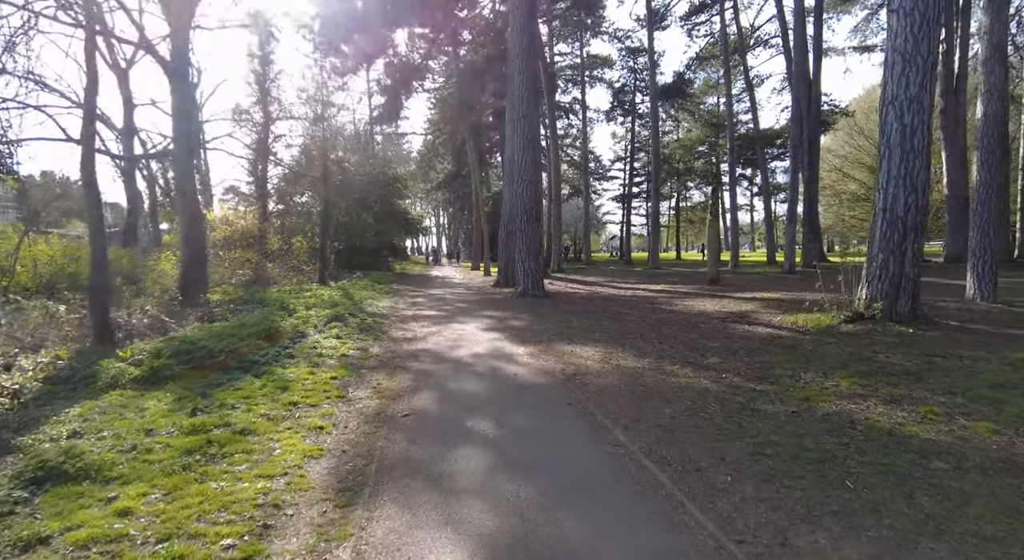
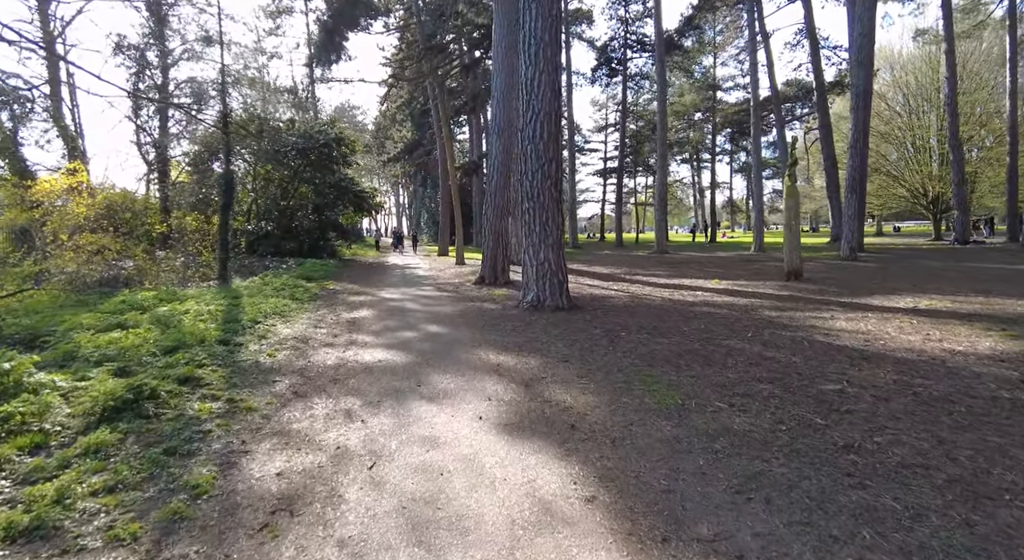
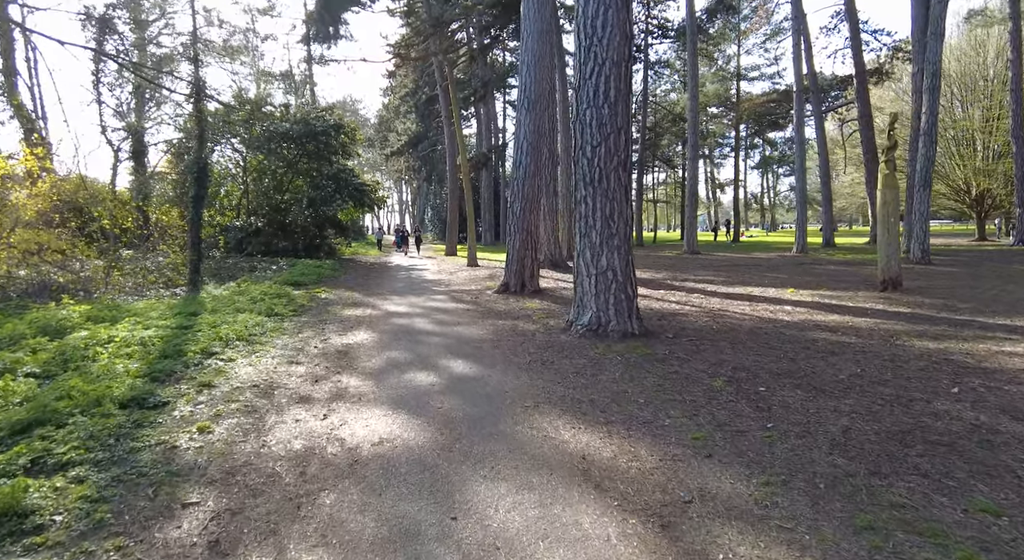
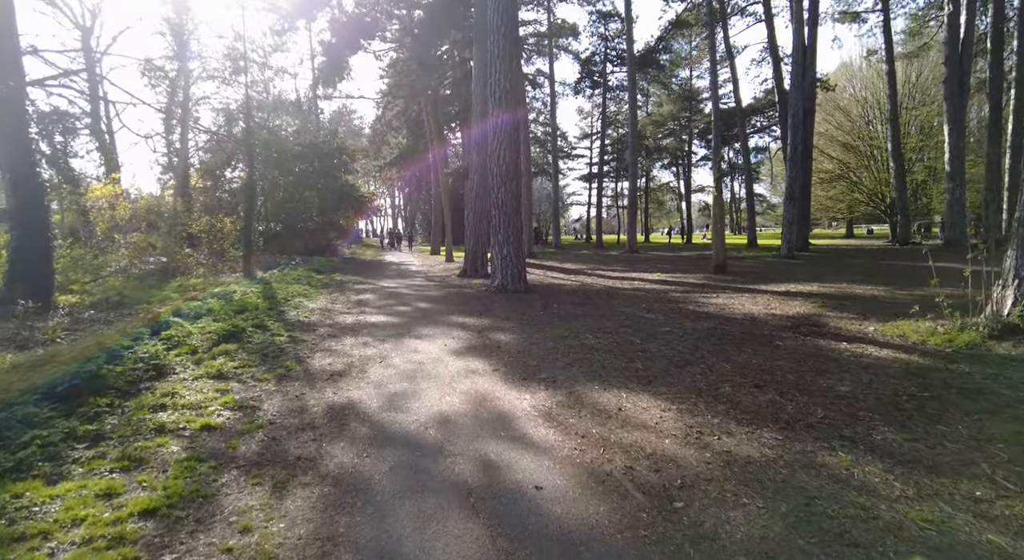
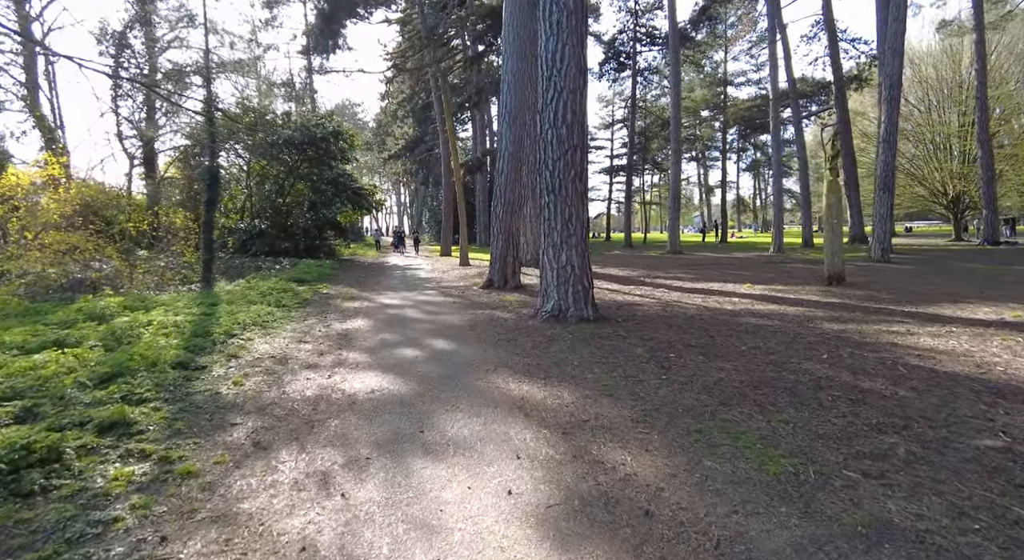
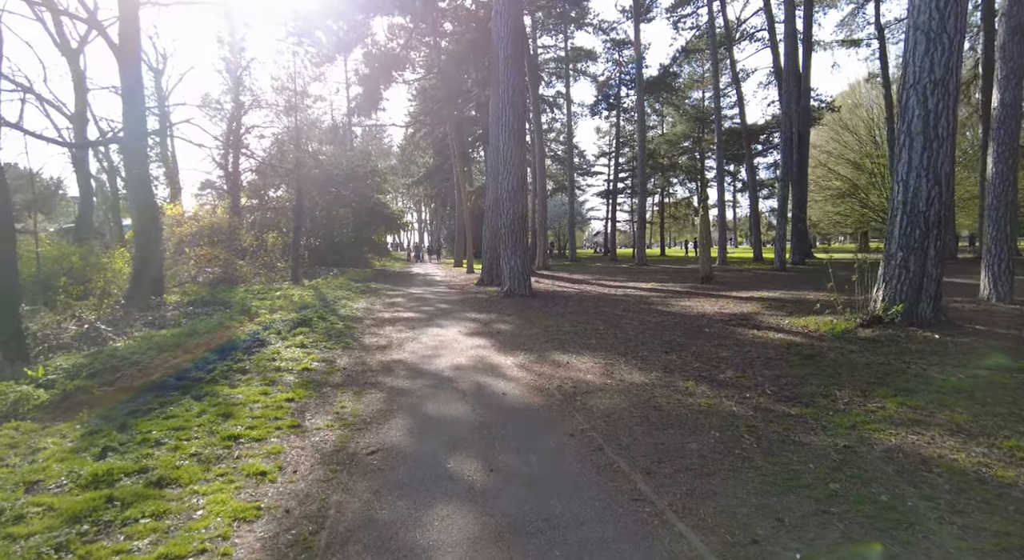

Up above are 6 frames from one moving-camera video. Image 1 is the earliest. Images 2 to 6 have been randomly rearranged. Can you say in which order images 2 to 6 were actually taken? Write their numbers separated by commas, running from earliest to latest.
6, 4, 2, 5, 3
